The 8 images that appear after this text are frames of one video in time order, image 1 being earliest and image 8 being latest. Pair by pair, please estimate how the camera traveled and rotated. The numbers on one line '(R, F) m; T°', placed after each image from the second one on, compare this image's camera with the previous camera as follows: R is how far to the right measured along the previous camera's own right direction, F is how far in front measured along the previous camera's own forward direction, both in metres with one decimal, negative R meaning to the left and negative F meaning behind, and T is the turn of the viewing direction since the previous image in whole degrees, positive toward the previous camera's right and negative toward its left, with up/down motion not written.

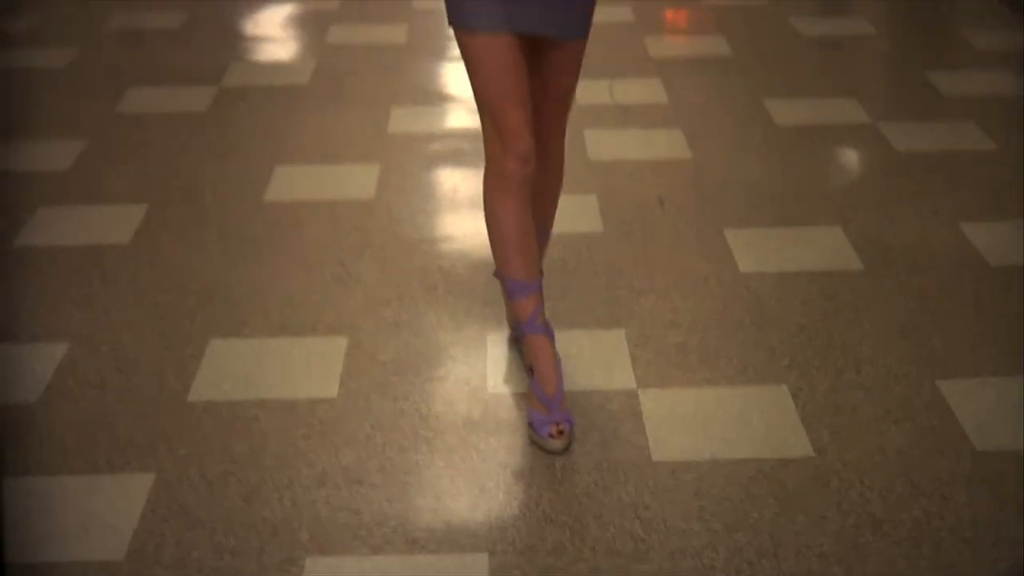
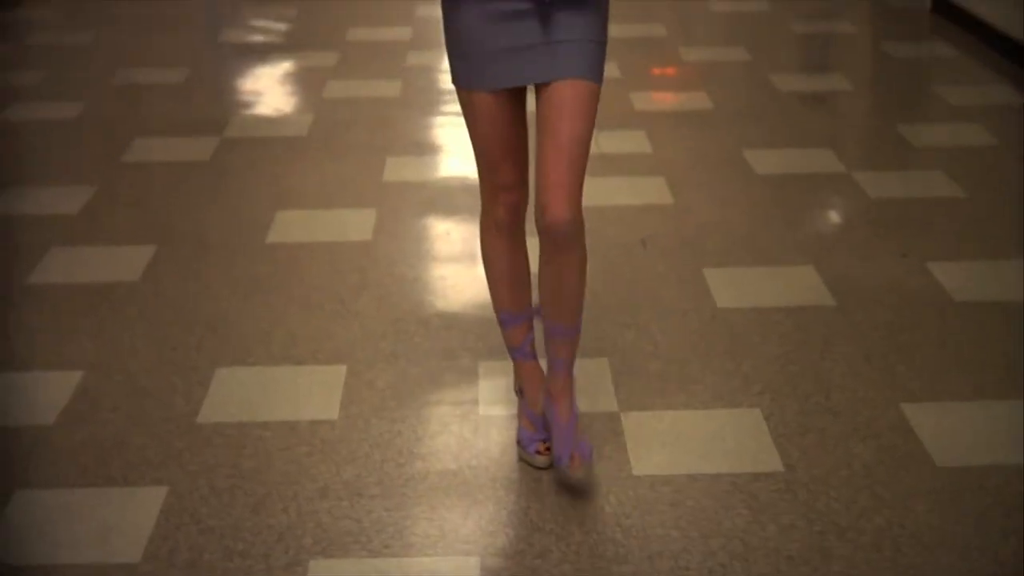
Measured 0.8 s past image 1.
(+0.1, -0.1) m; -1°
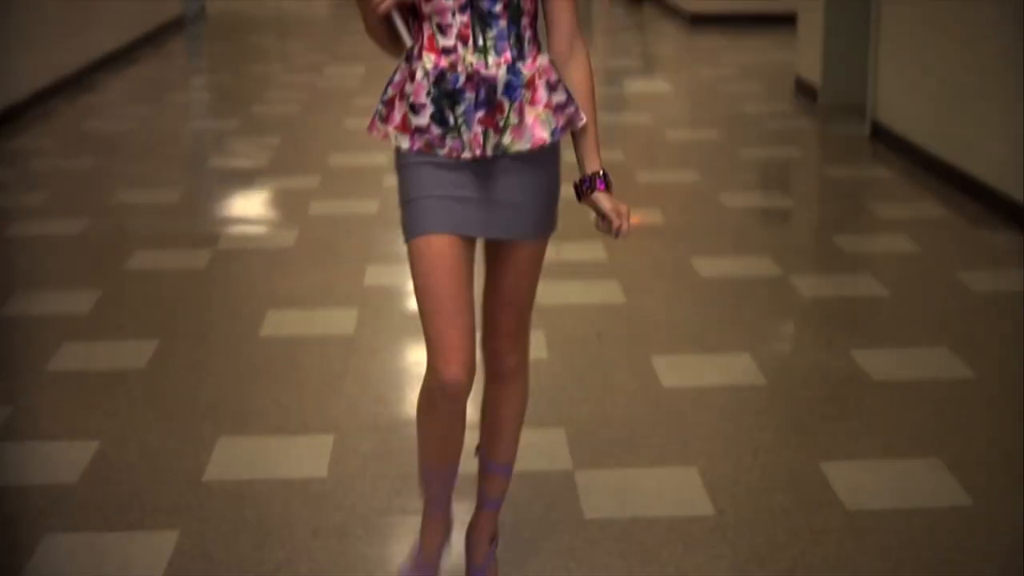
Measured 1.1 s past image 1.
(0.0, -0.4) m; +1°
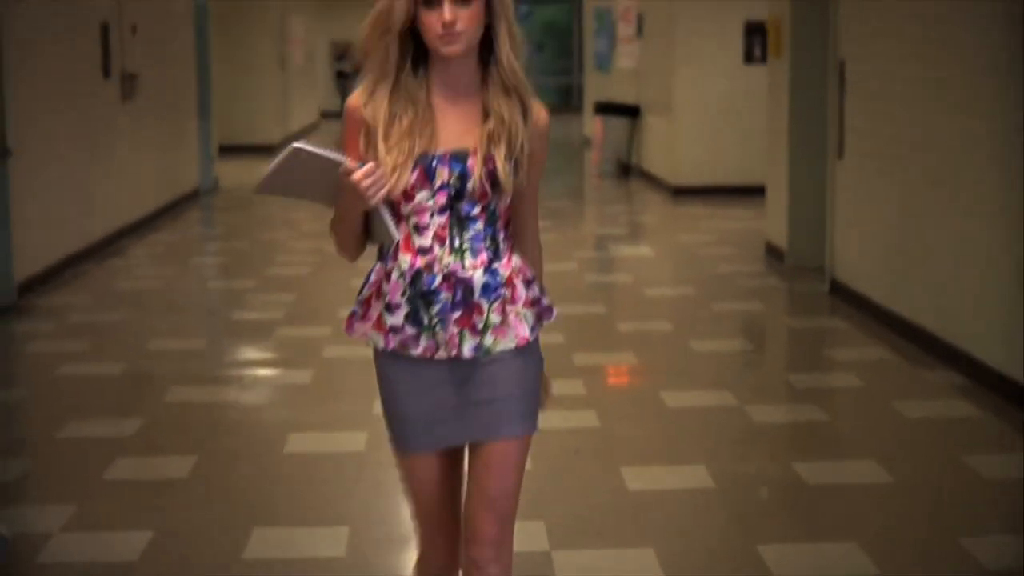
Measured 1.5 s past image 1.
(0.0, -0.6) m; 0°
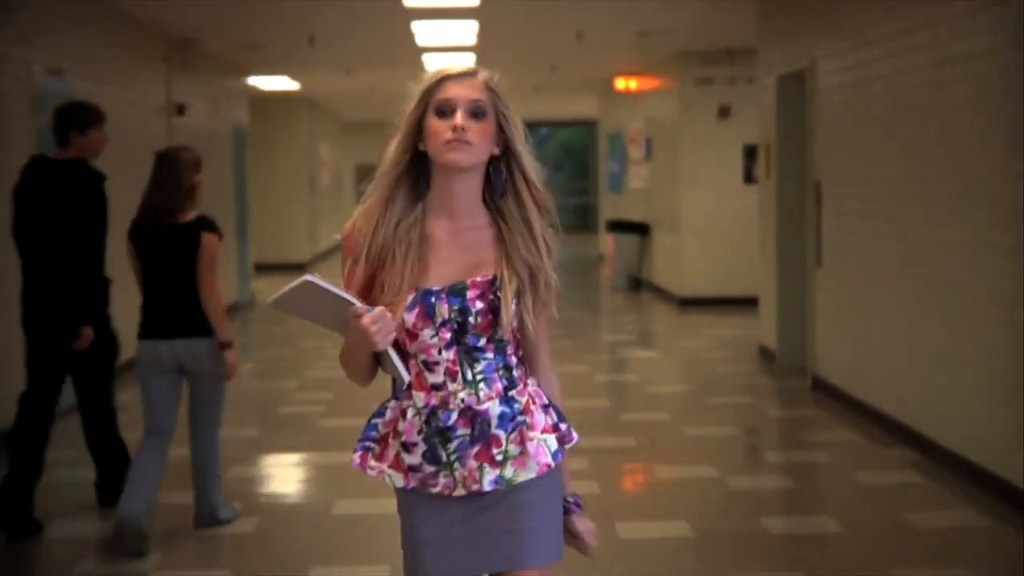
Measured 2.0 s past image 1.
(0.0, -0.8) m; -1°
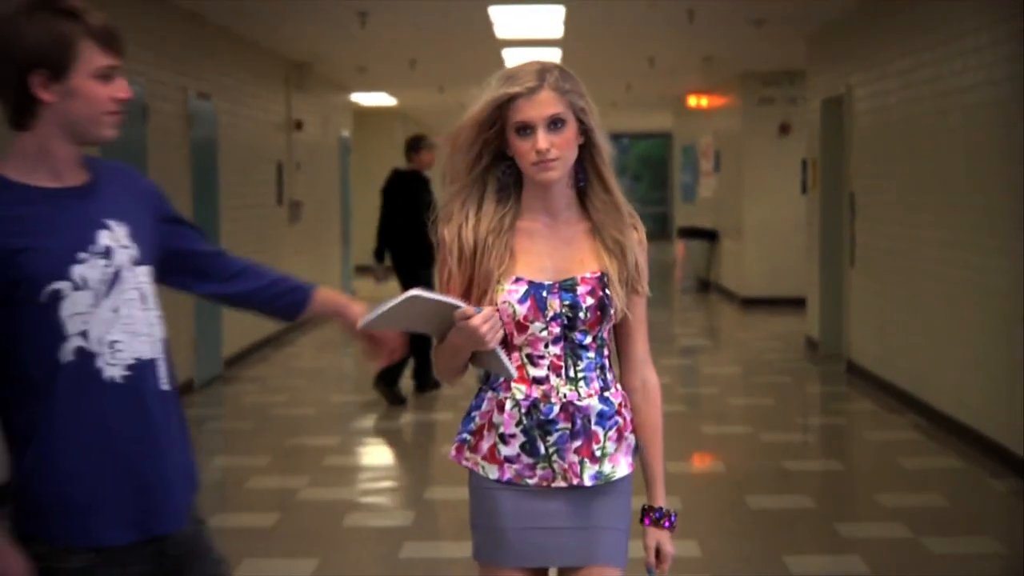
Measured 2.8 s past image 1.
(0.0, -1.2) m; -4°
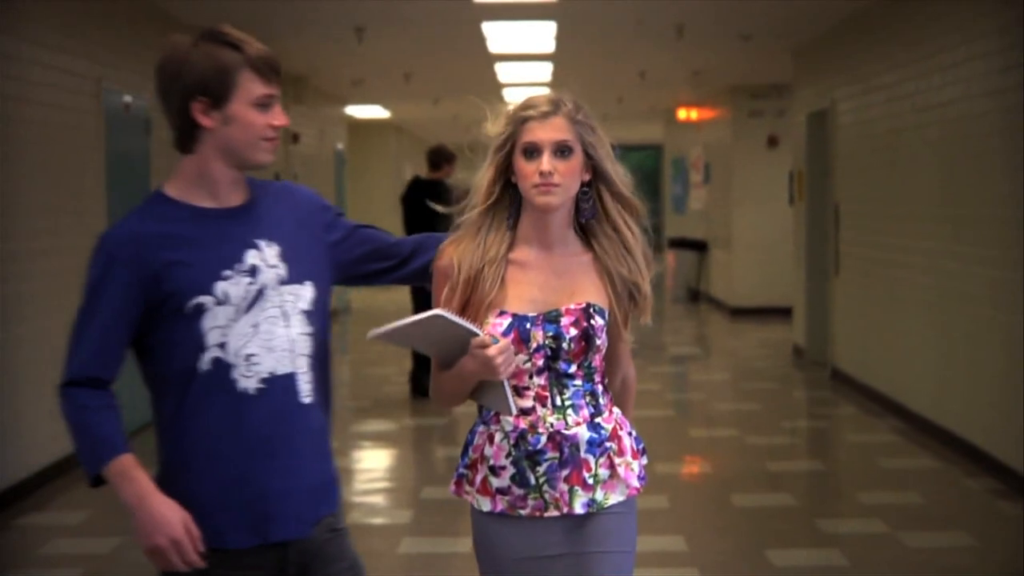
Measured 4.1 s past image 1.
(0.0, -0.2) m; 0°
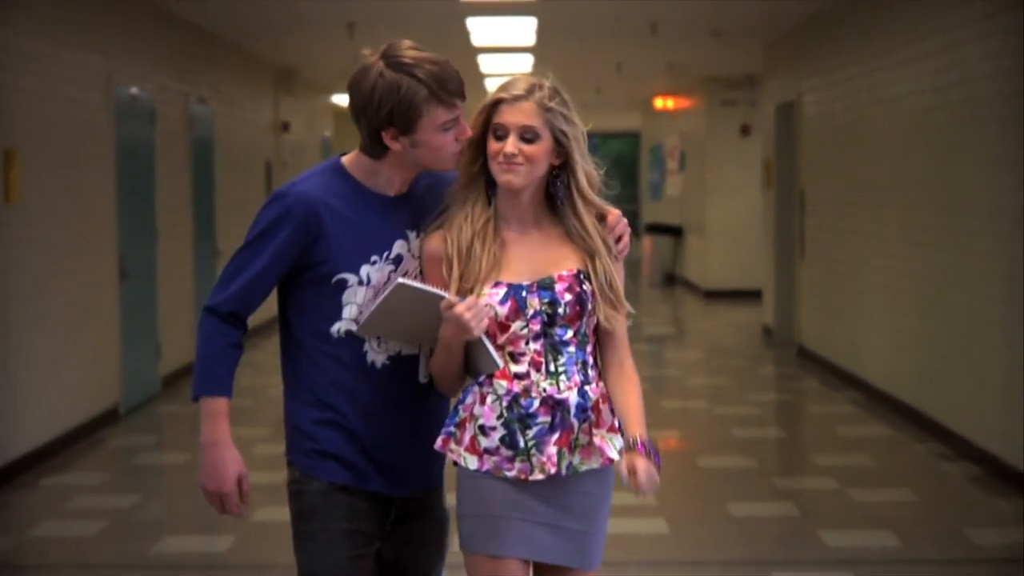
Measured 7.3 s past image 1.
(0.0, -0.5) m; +1°
